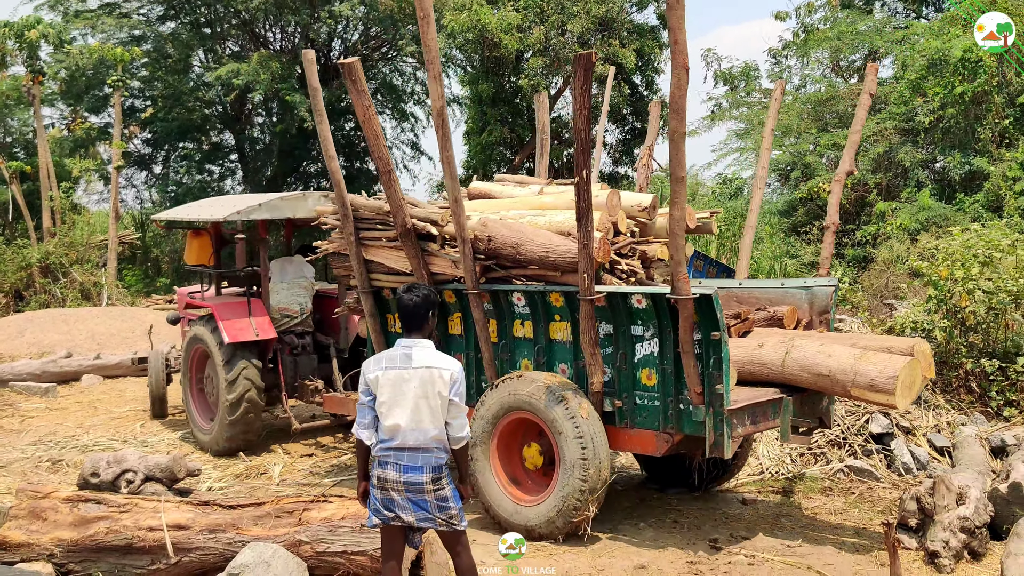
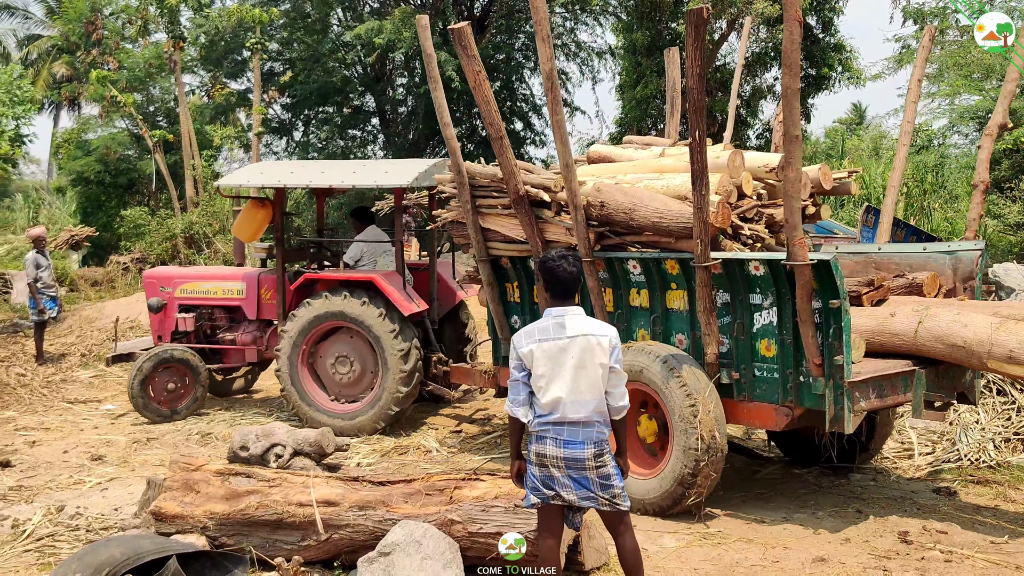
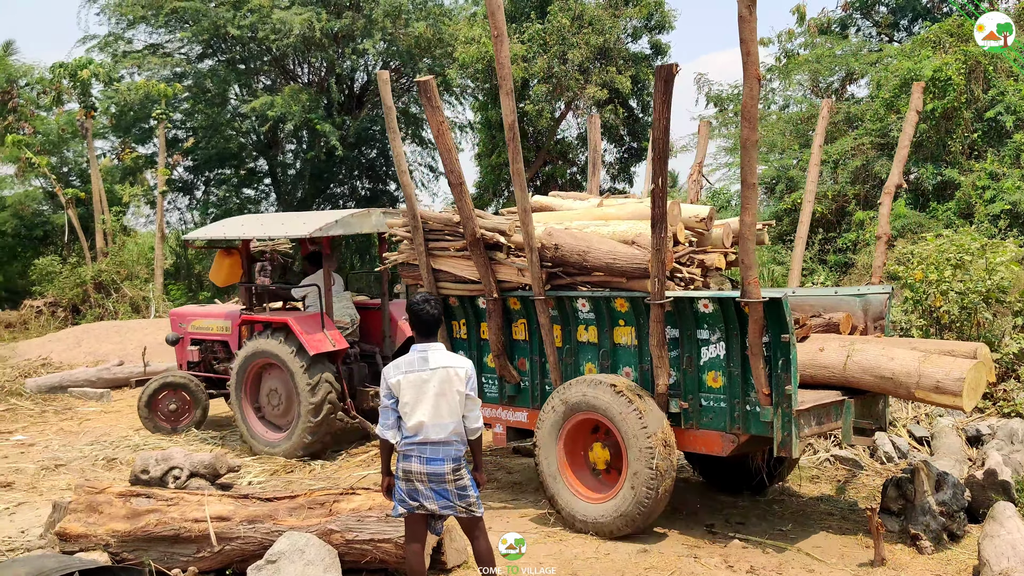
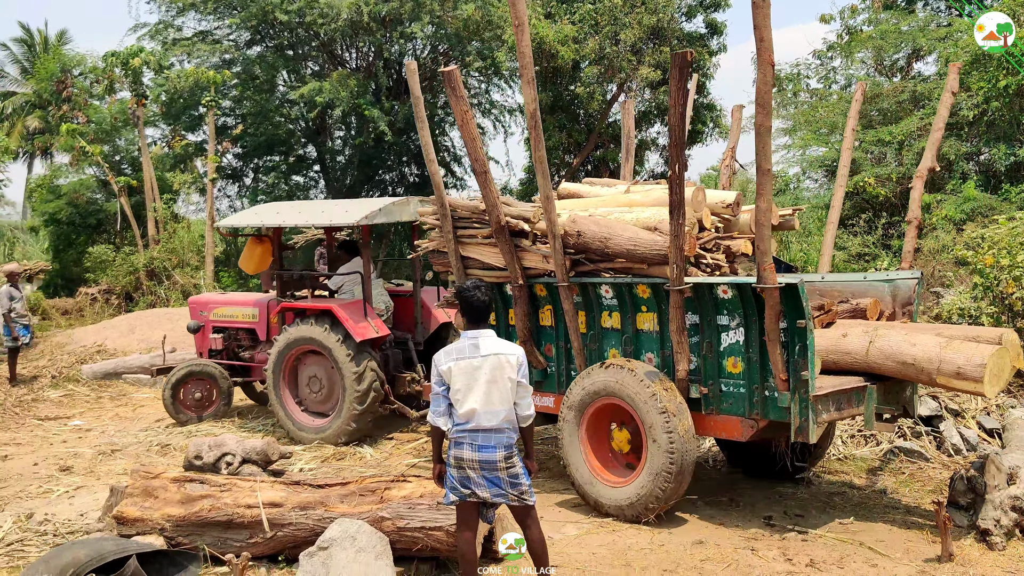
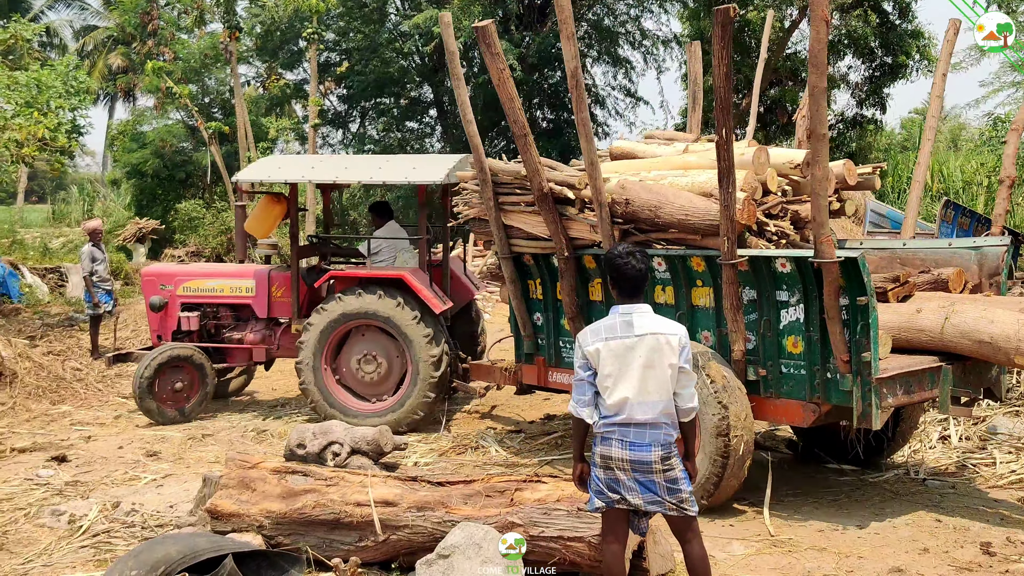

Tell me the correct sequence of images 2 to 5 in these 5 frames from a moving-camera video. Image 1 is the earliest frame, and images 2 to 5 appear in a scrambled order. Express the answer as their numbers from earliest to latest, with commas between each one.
3, 4, 2, 5
